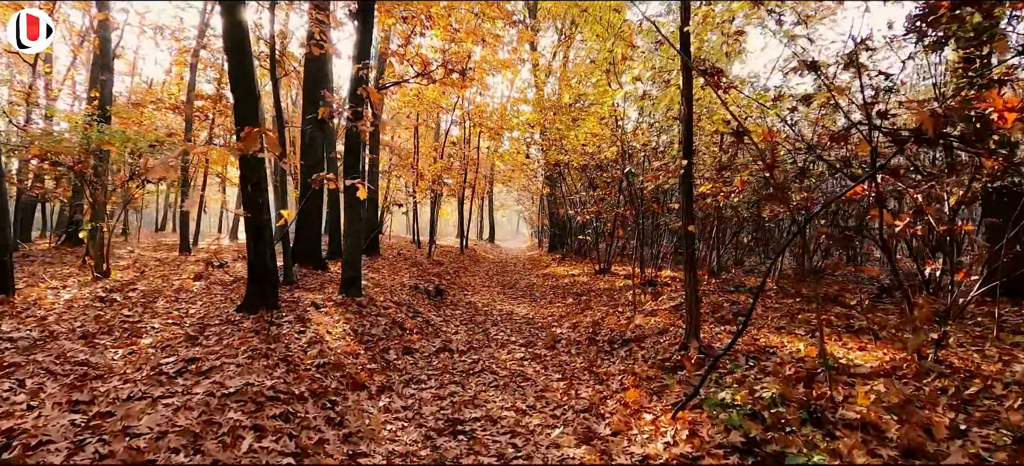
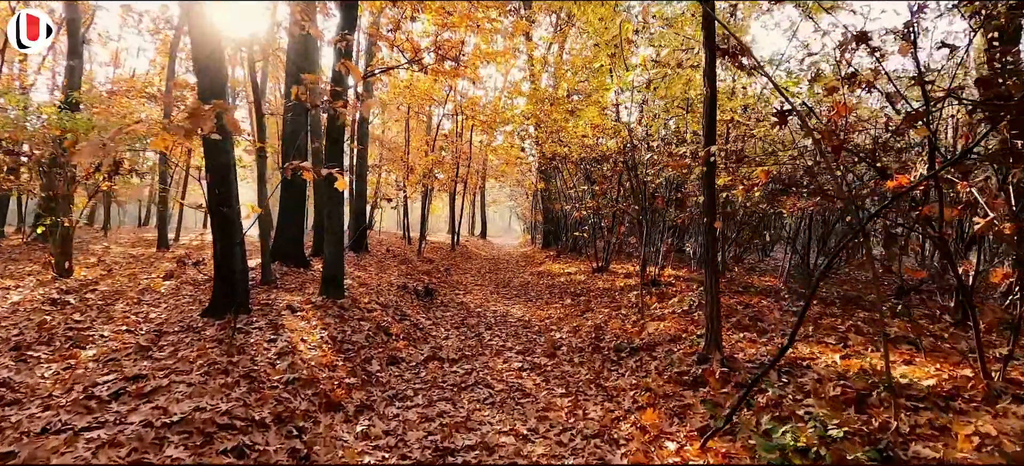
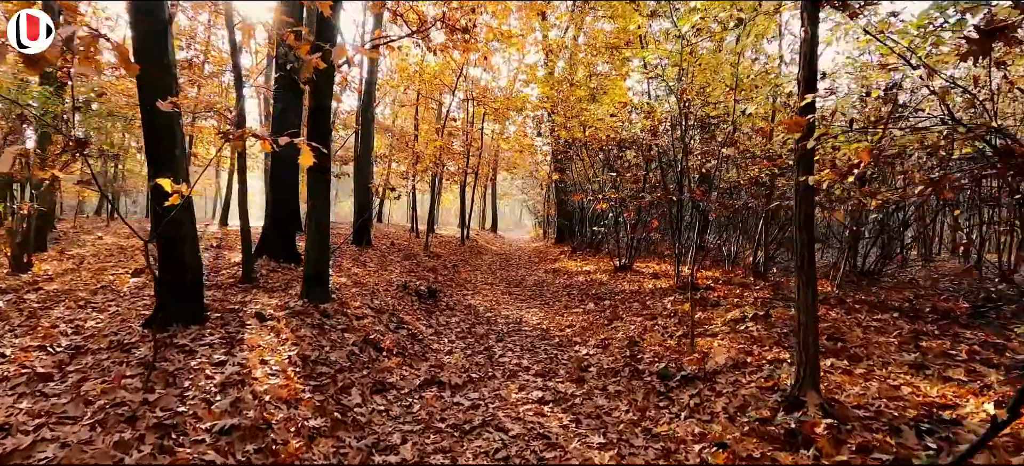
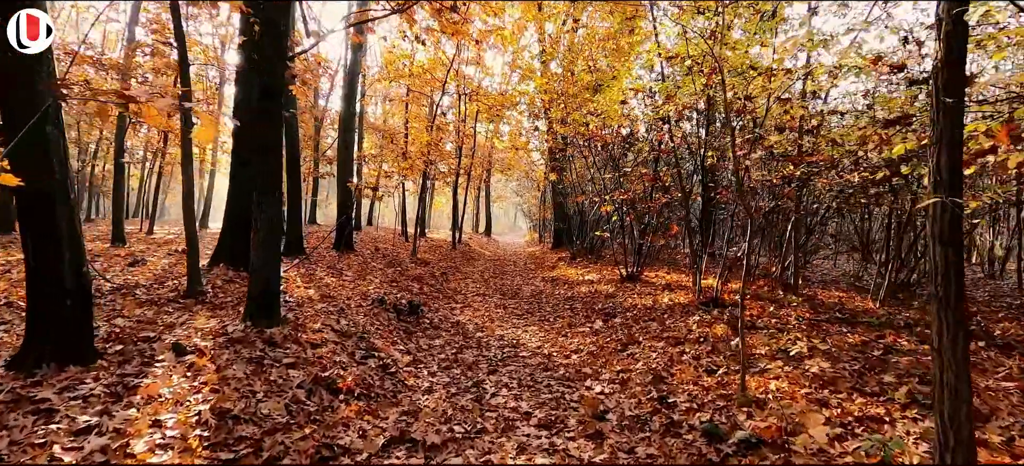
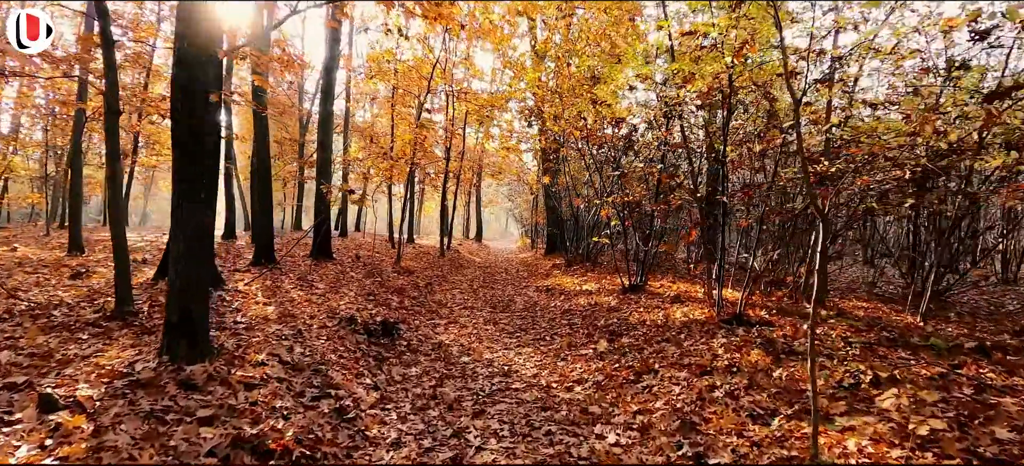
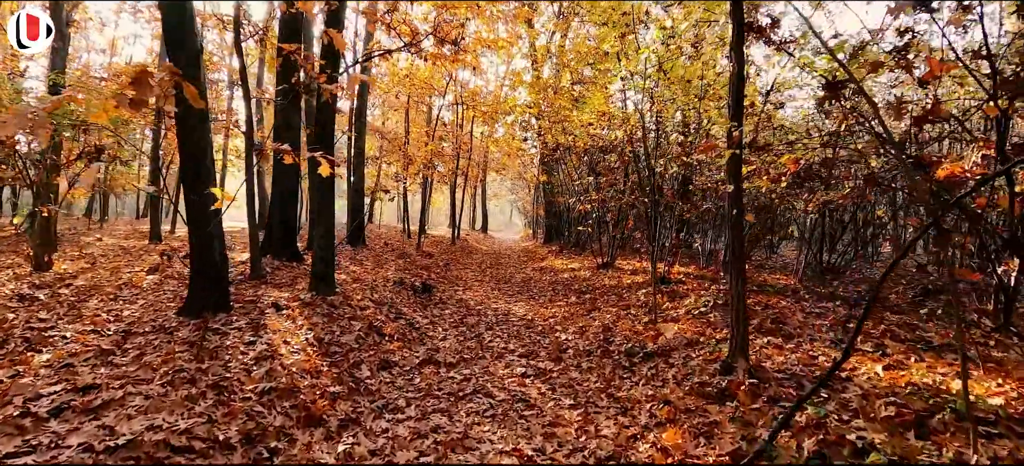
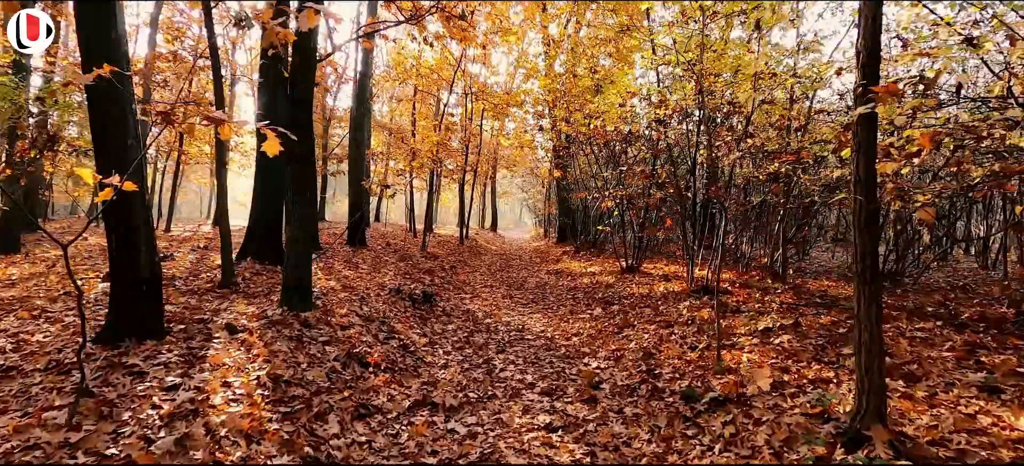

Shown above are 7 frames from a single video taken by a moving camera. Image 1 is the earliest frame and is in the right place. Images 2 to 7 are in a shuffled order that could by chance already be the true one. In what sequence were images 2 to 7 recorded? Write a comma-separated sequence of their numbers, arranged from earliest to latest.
2, 6, 3, 7, 4, 5
